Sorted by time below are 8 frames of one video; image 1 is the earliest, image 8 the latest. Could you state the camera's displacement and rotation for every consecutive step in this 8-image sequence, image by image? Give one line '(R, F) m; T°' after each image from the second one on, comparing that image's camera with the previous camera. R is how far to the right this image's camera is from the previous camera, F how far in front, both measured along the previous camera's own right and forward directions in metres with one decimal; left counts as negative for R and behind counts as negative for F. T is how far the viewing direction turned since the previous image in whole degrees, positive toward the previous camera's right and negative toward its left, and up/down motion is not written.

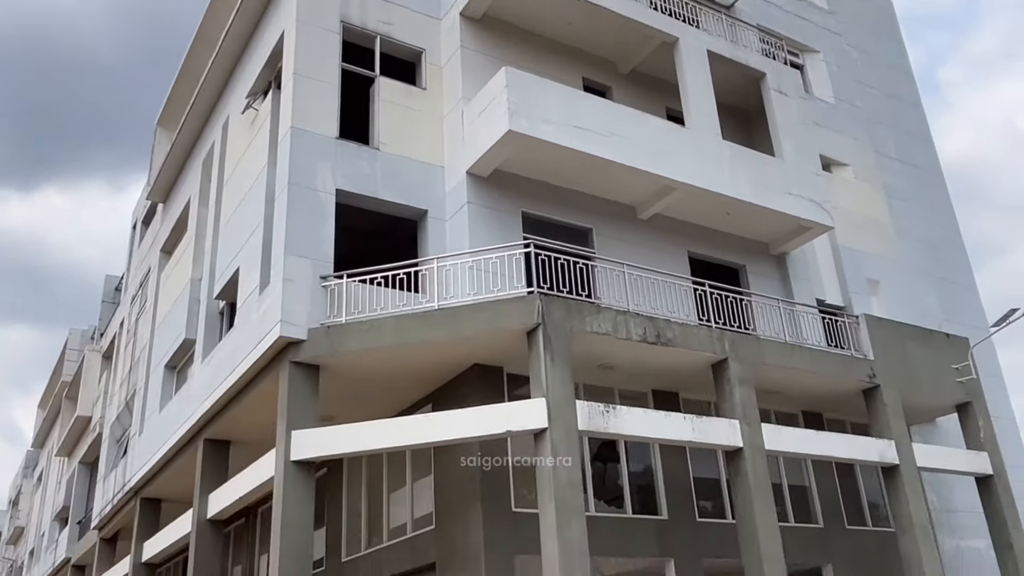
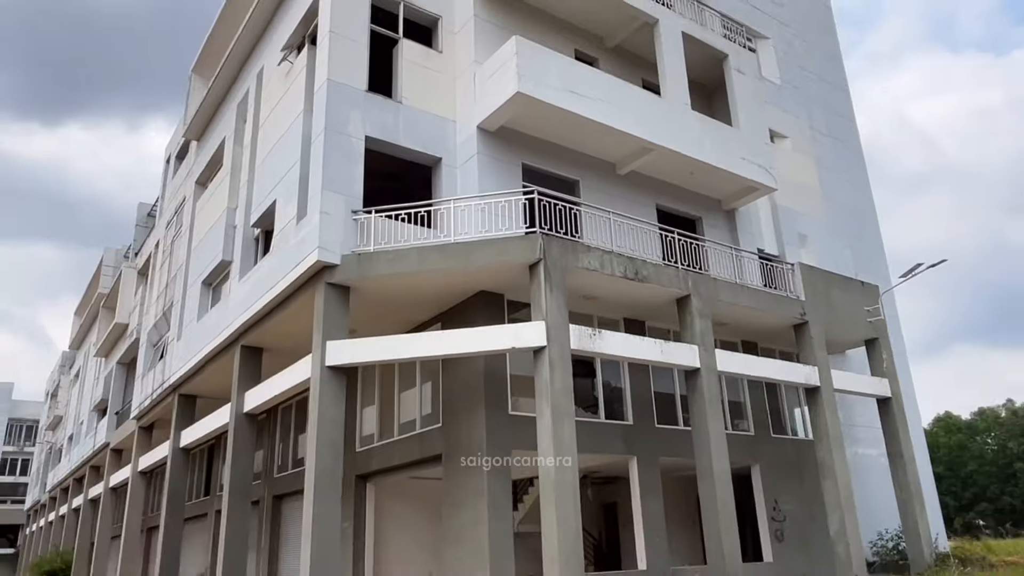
(-0.2, -1.9) m; +2°
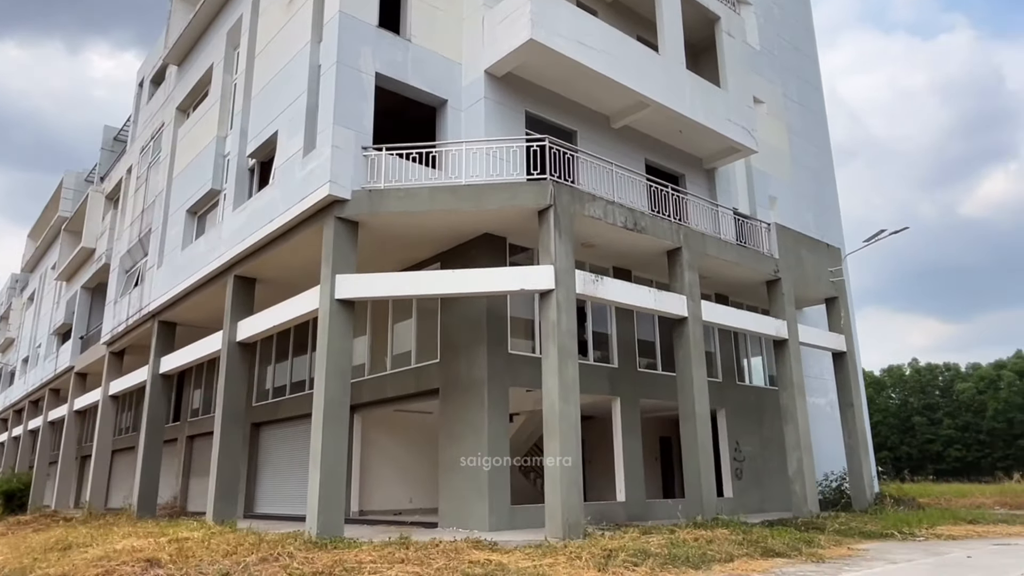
(-1.1, -0.4) m; +5°
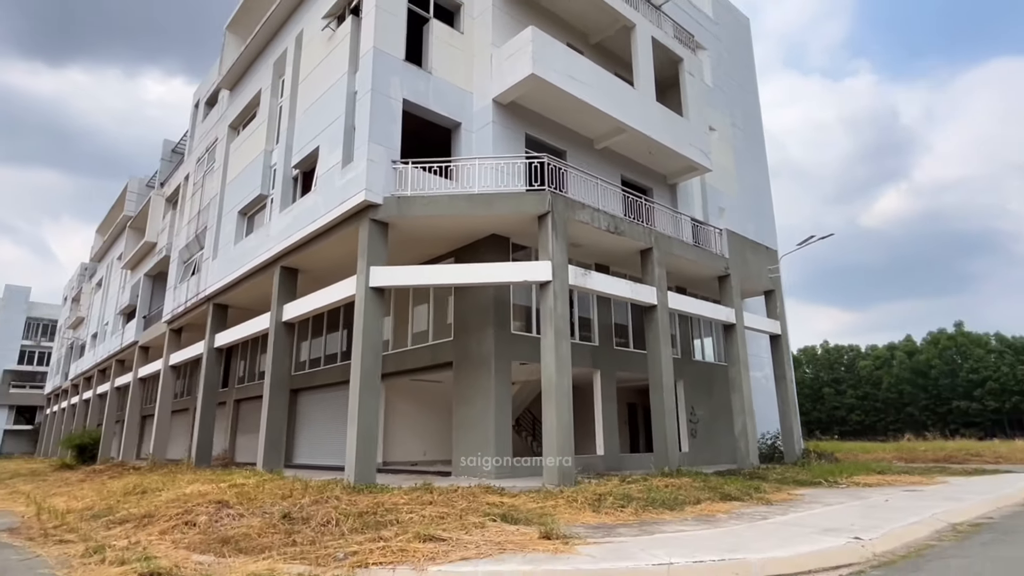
(-0.9, -2.5) m; +4°
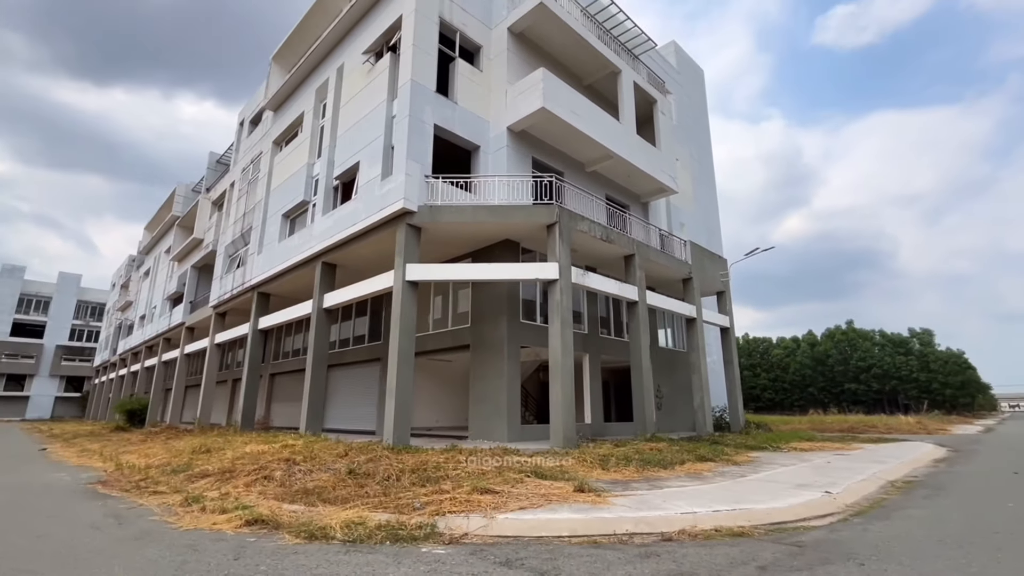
(-1.7, -2.7) m; +5°
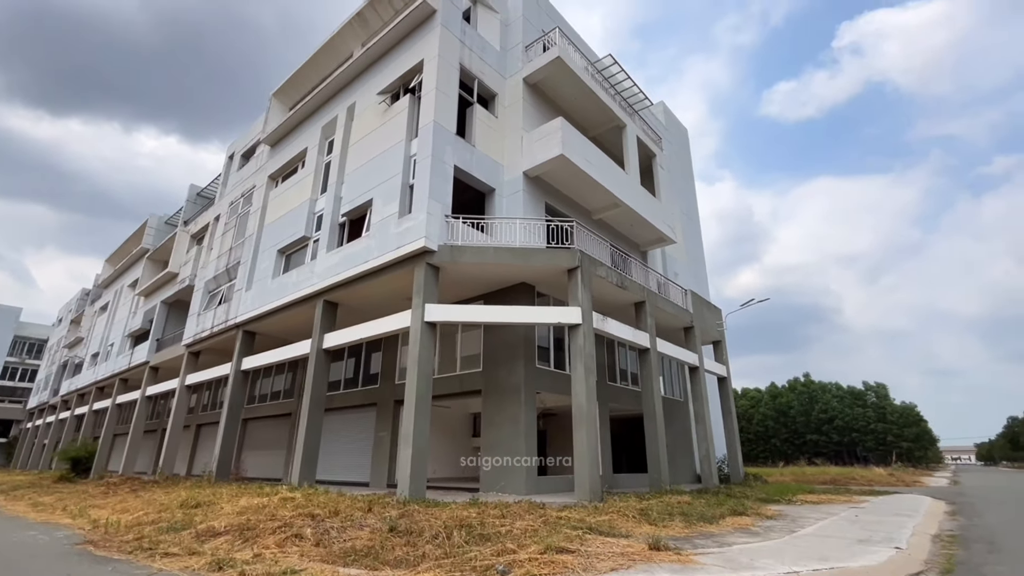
(-1.8, +0.4) m; +4°
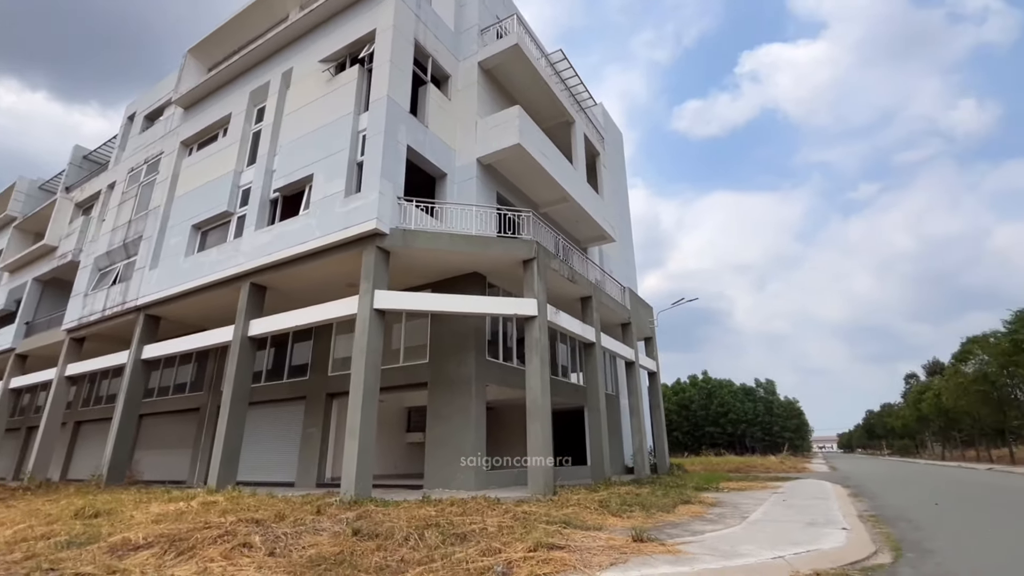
(-1.1, +0.5) m; +10°
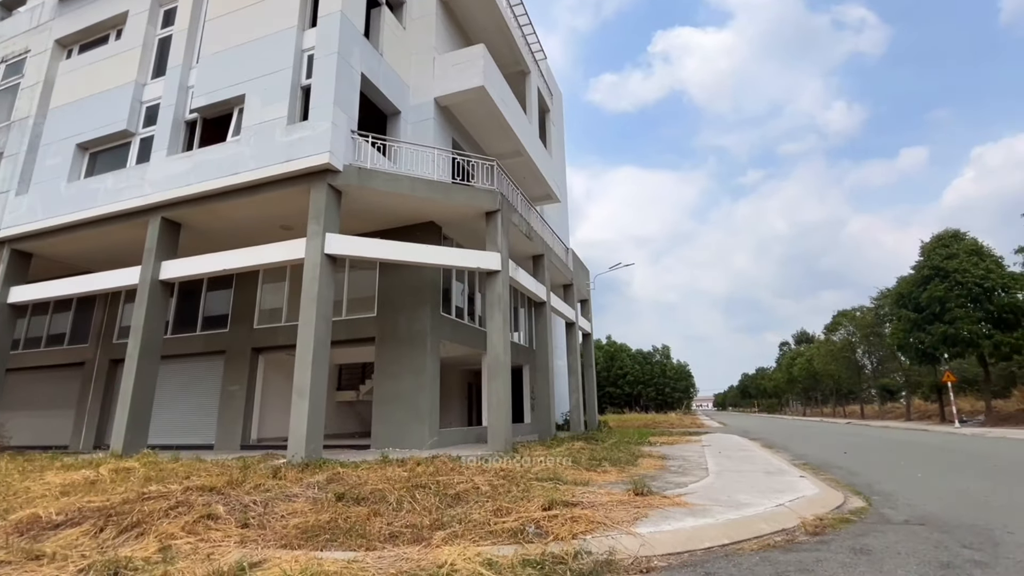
(-1.5, +0.8) m; +11°
